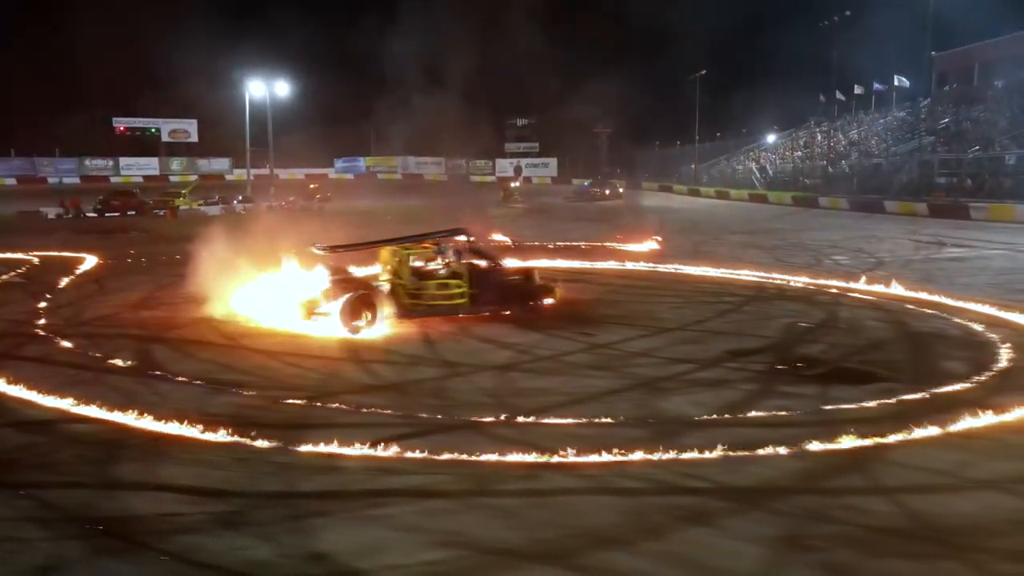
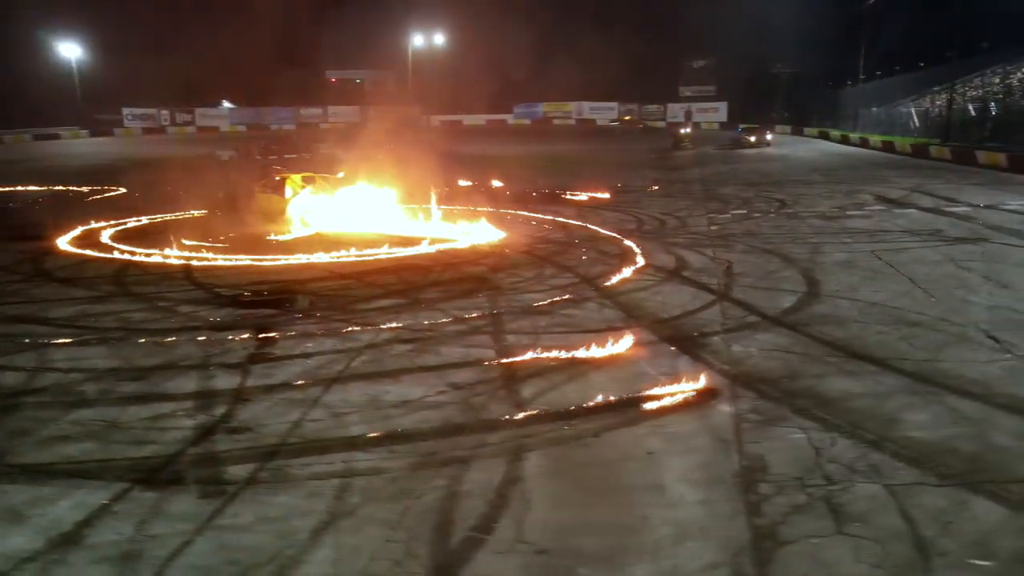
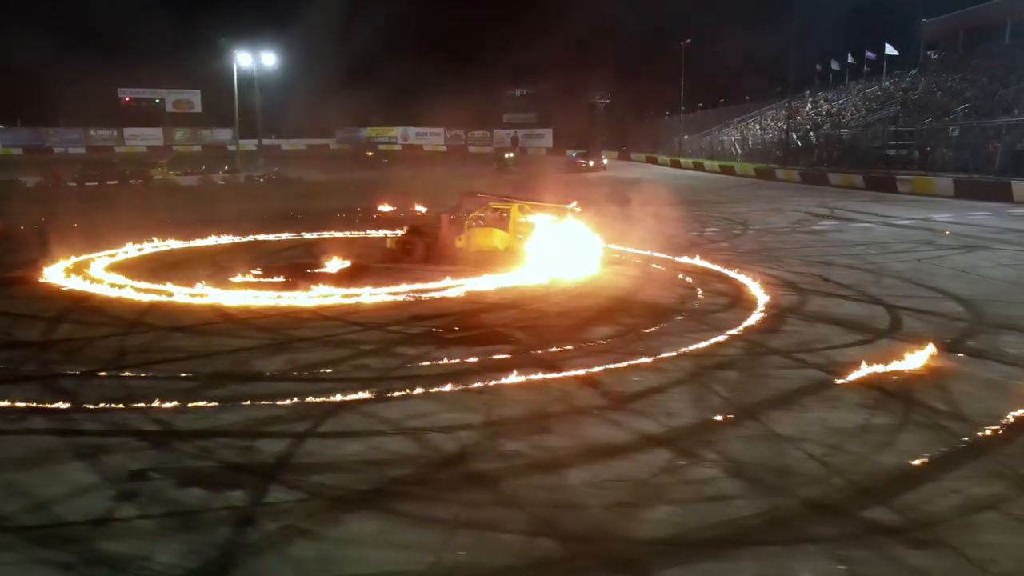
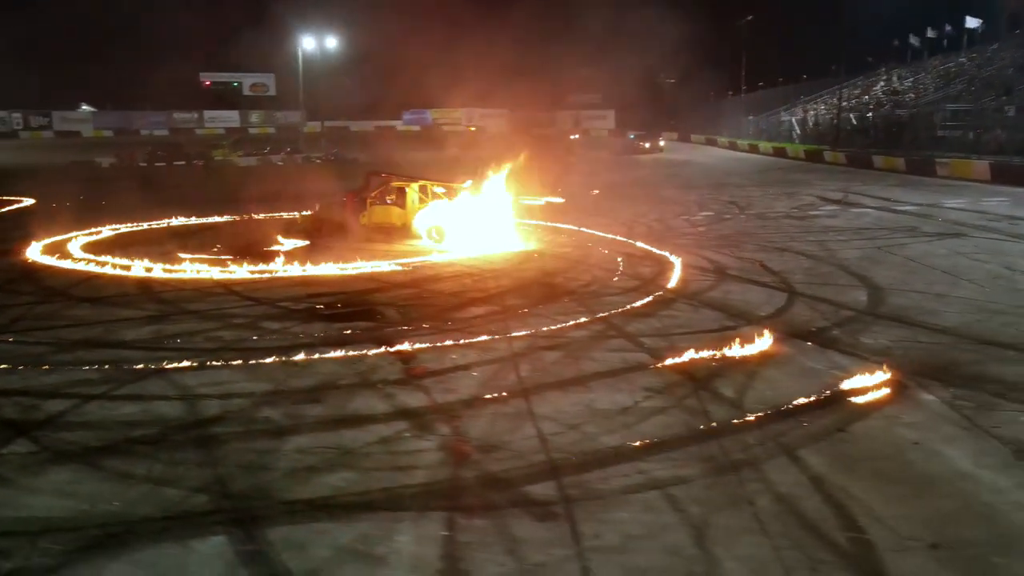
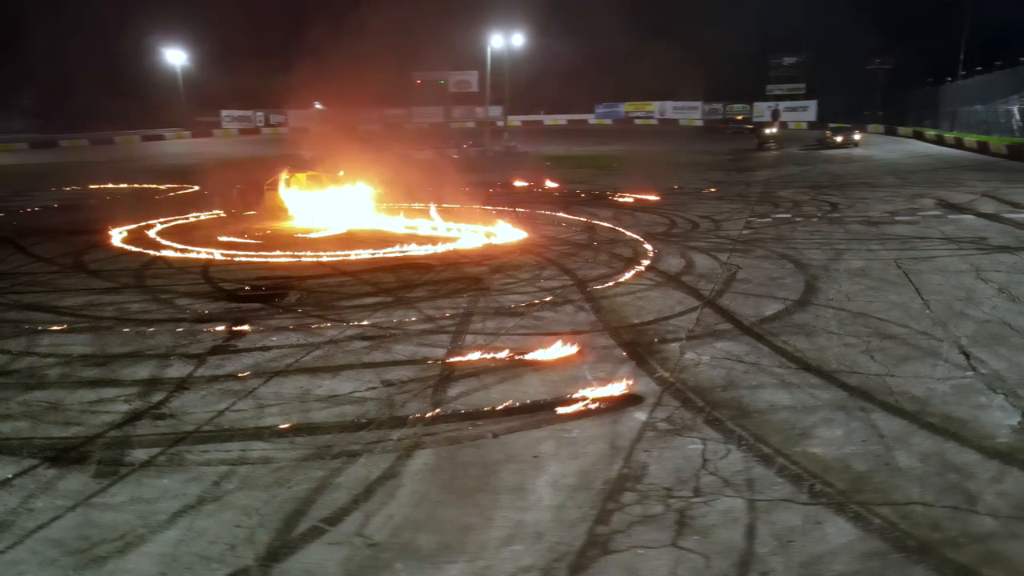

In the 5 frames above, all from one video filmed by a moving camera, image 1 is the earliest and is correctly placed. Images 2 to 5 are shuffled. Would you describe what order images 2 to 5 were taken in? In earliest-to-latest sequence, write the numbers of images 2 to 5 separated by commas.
3, 4, 2, 5
